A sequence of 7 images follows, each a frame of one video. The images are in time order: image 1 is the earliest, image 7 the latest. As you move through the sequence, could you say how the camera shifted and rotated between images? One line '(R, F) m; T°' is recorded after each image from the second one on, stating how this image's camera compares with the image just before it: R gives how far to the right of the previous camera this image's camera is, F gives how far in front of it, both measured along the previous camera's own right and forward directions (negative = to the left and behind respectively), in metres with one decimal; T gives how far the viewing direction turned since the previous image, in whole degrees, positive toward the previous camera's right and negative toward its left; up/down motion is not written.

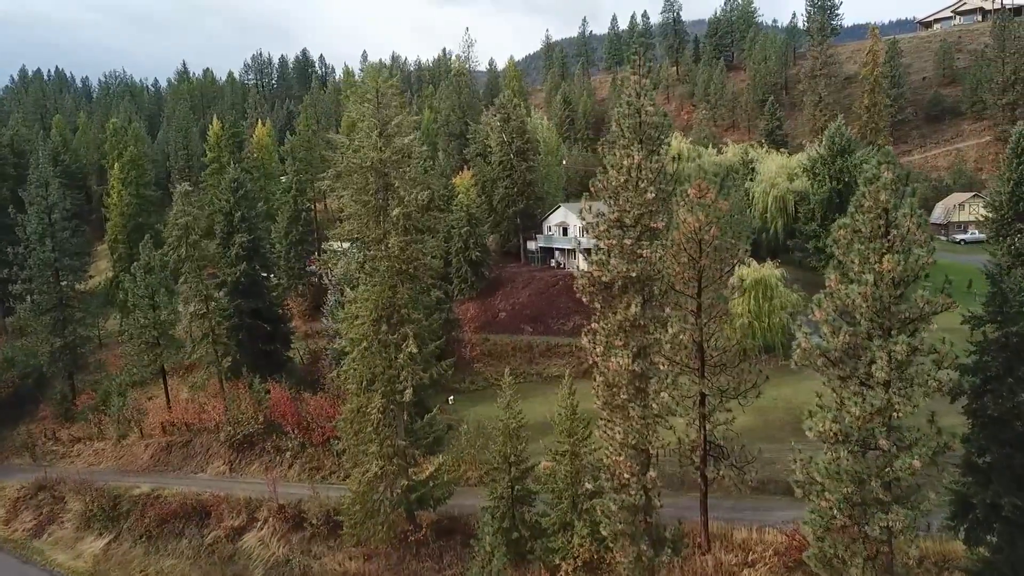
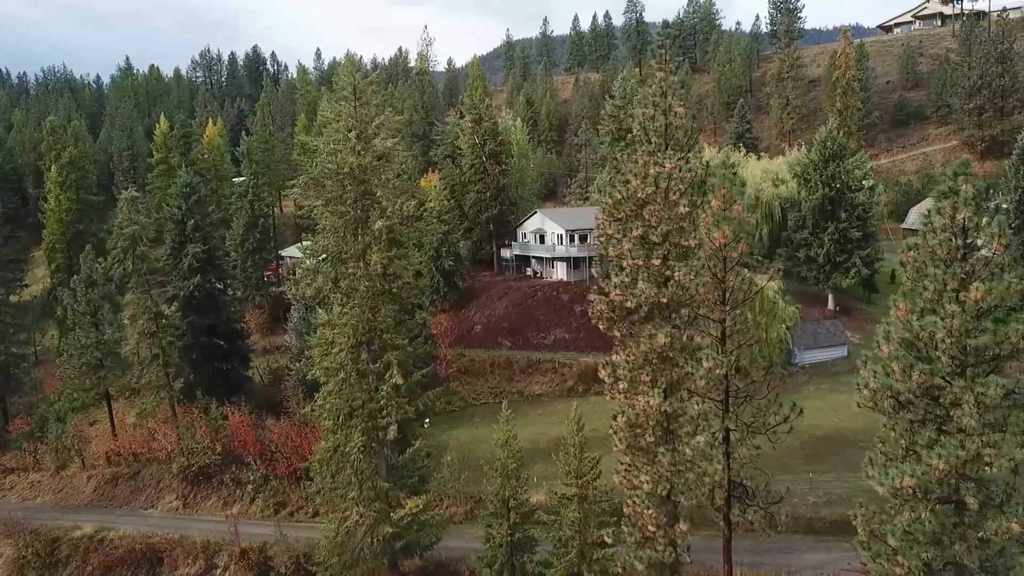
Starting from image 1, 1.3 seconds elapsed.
(-1.1, +2.5) m; +3°
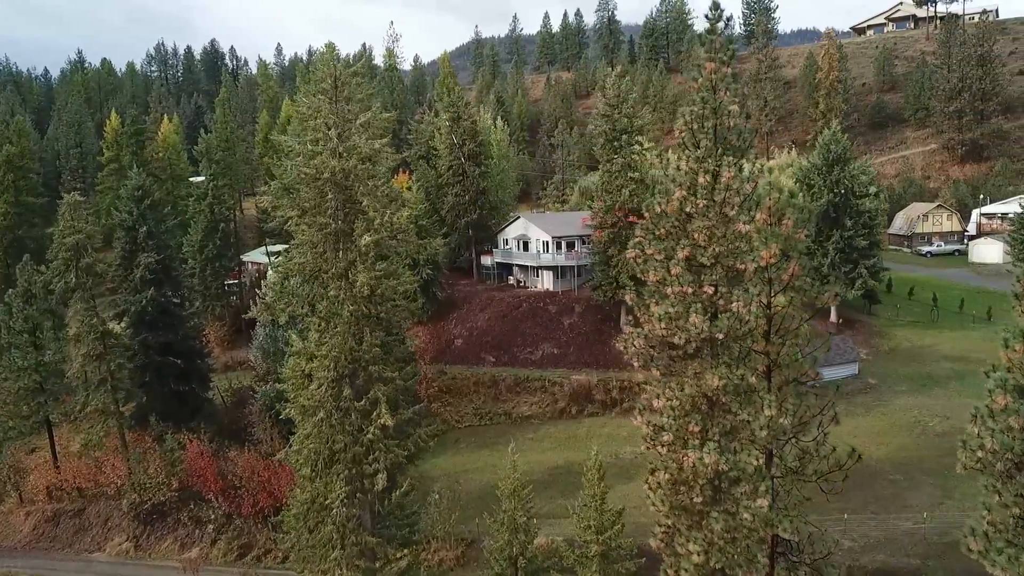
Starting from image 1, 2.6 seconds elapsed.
(-1.0, +2.8) m; +3°
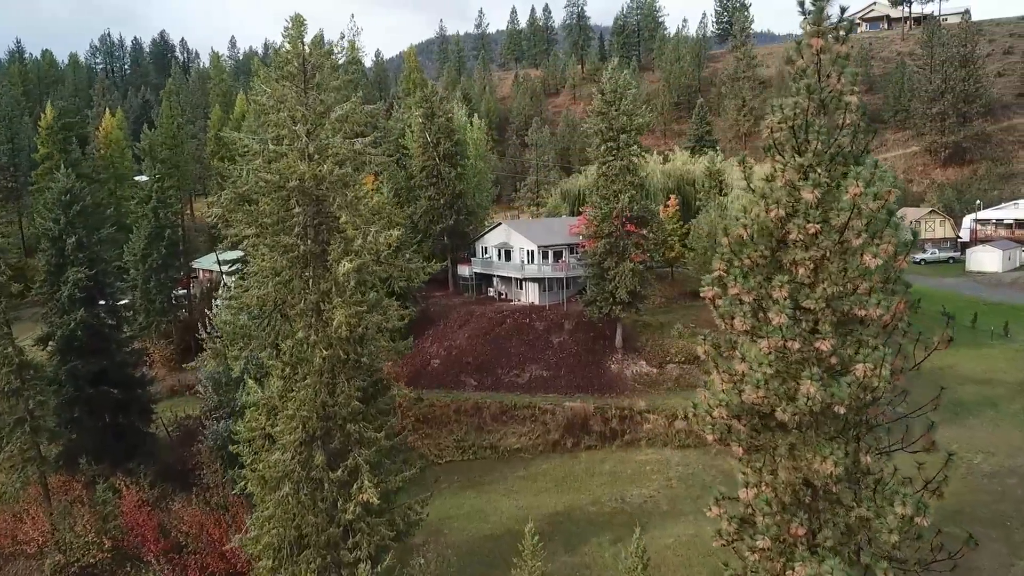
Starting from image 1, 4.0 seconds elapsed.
(-1.0, +3.6) m; +3°
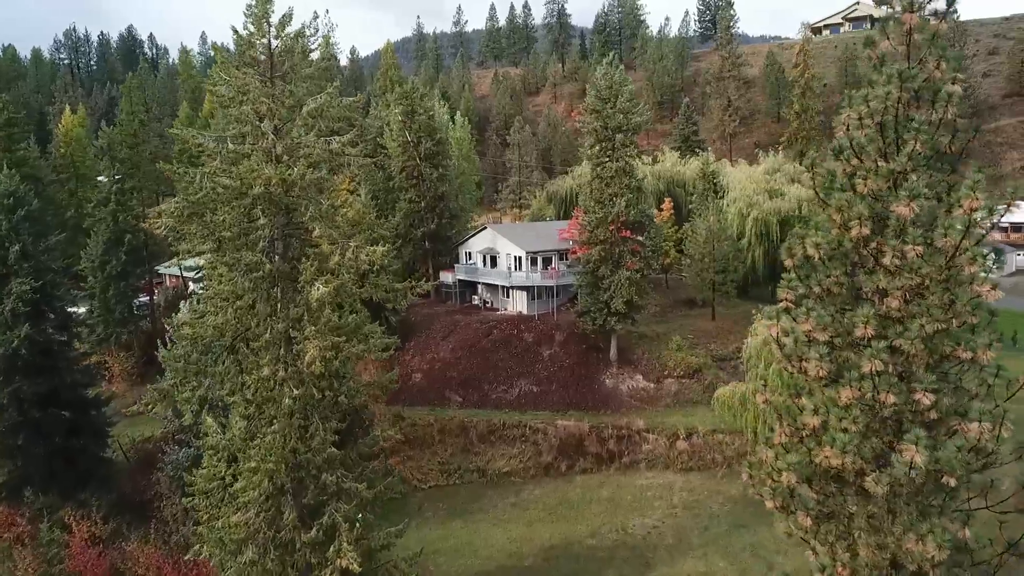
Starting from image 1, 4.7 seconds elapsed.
(-0.4, +2.1) m; +2°
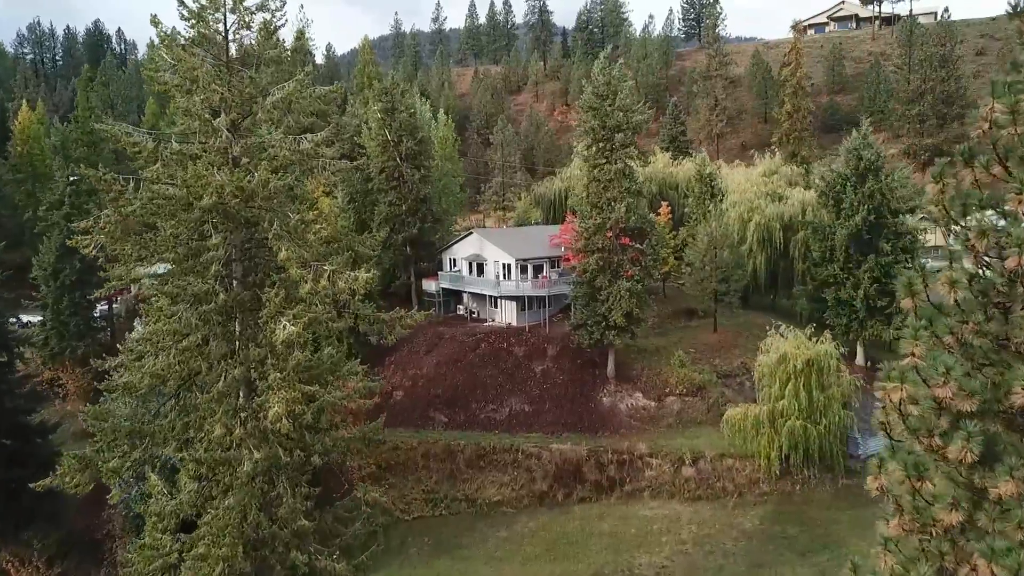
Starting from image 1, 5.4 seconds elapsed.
(-0.4, +2.2) m; +2°
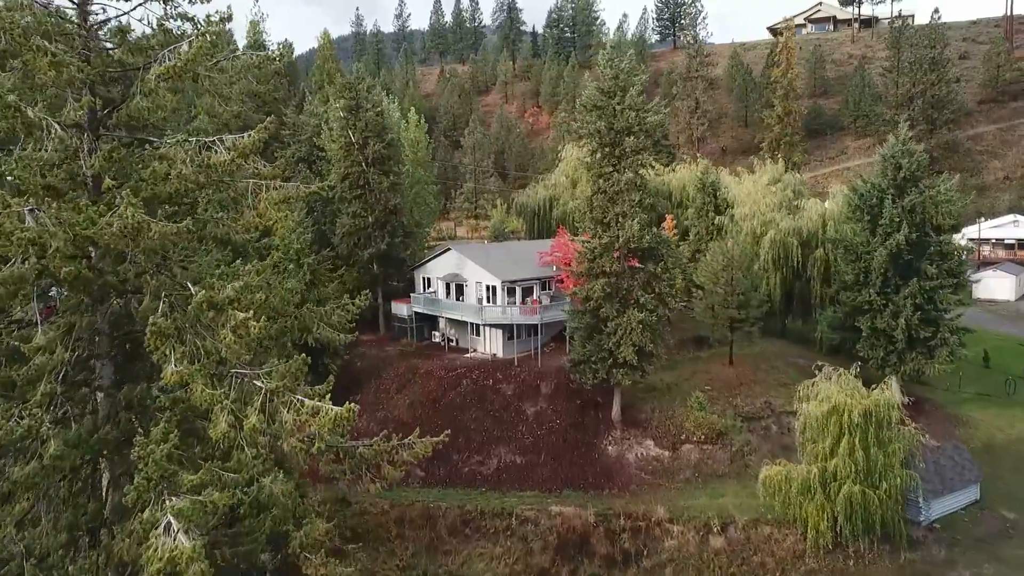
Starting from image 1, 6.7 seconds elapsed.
(-0.8, +4.3) m; +3°
